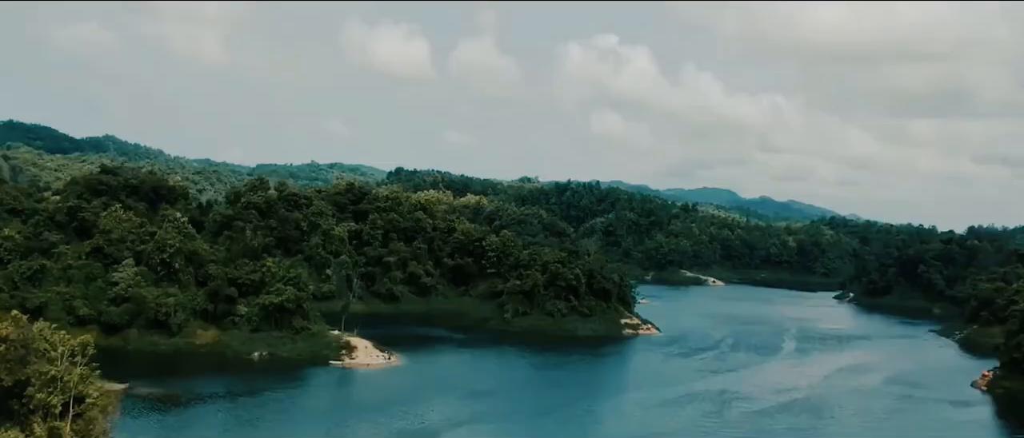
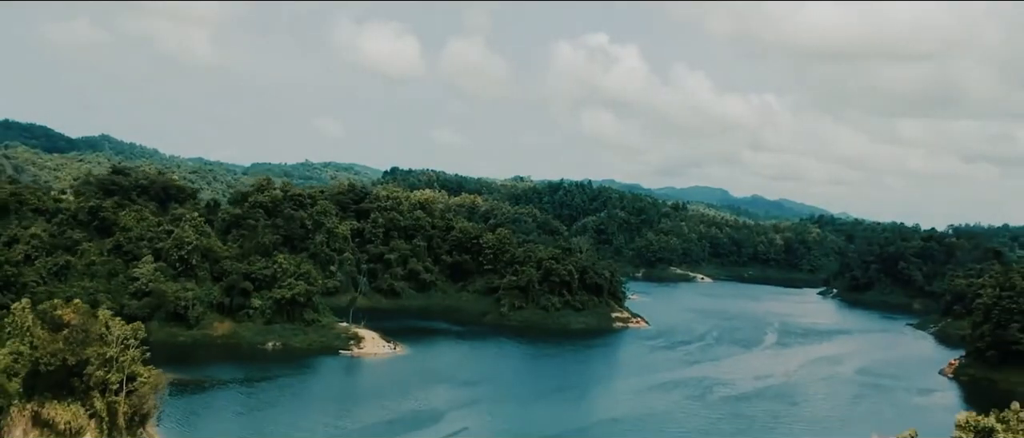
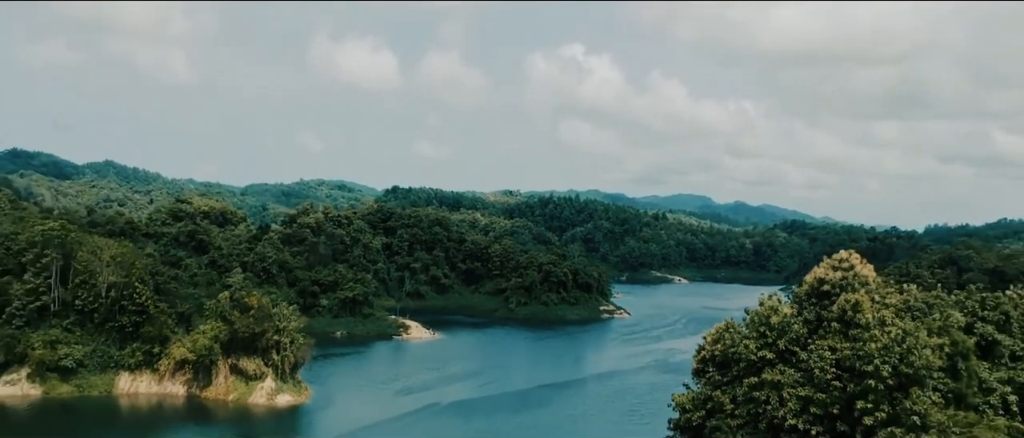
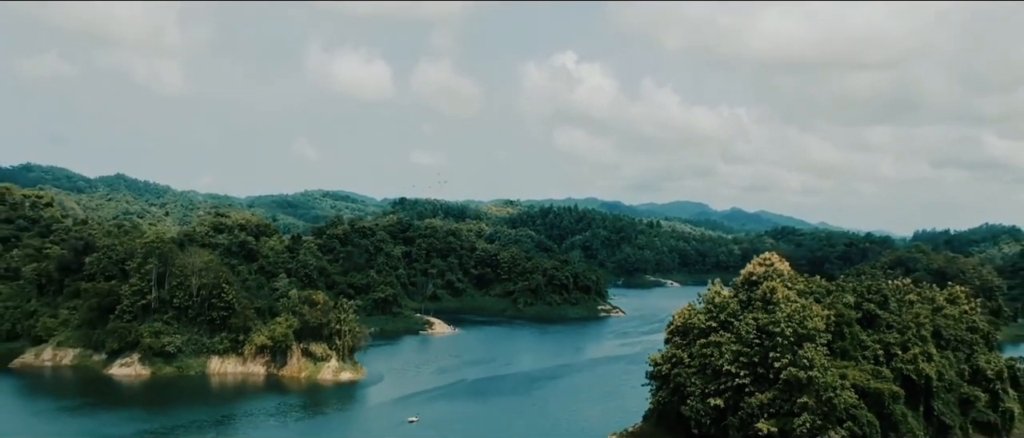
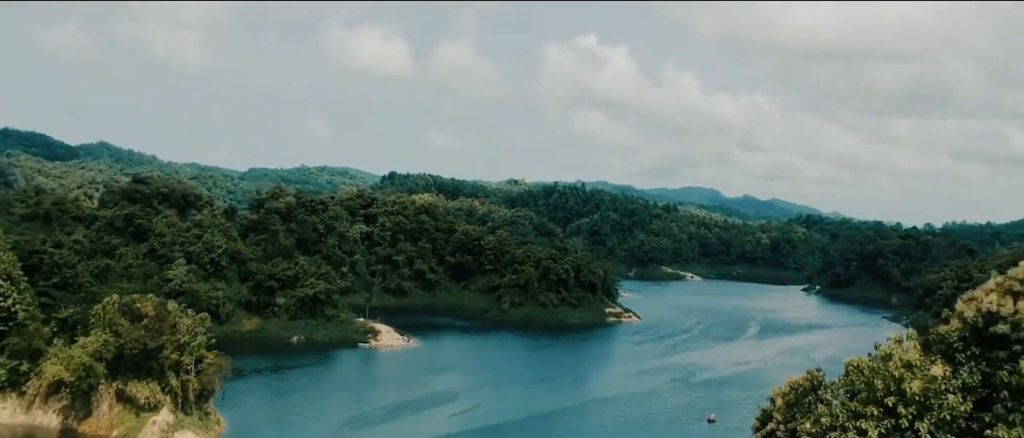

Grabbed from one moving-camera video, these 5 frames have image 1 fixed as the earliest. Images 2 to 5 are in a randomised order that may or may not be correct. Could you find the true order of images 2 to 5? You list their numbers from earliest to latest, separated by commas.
2, 5, 3, 4
